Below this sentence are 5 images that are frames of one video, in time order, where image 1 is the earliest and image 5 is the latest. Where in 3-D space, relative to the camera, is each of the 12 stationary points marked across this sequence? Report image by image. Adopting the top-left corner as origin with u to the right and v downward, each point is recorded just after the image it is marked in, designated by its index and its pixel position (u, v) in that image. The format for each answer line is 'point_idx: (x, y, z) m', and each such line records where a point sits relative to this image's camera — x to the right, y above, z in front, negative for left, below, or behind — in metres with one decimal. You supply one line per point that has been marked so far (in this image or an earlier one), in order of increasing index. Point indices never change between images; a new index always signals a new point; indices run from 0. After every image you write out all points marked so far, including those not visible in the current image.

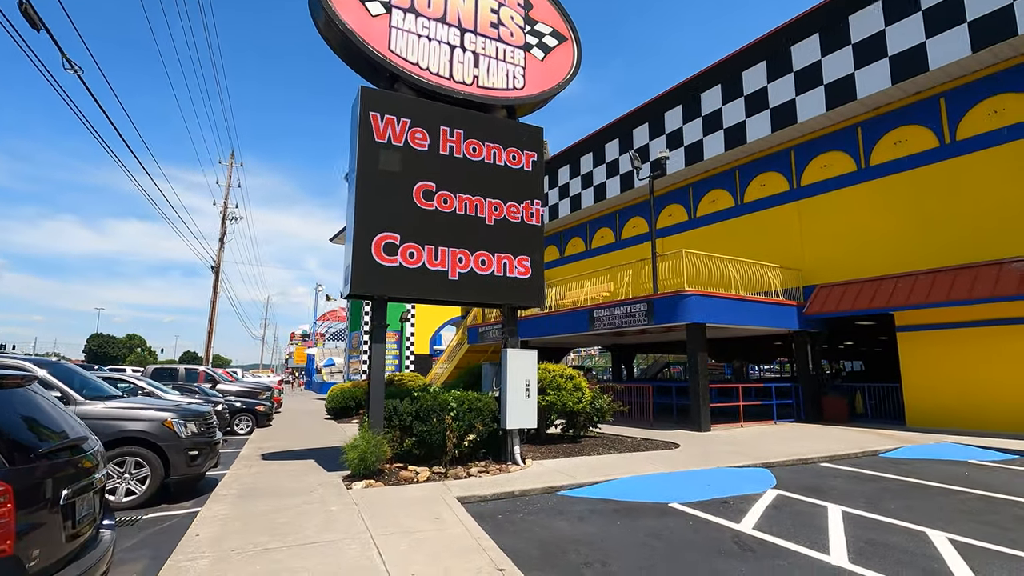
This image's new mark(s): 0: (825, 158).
0: (+10.0, +4.1, +17.1) m
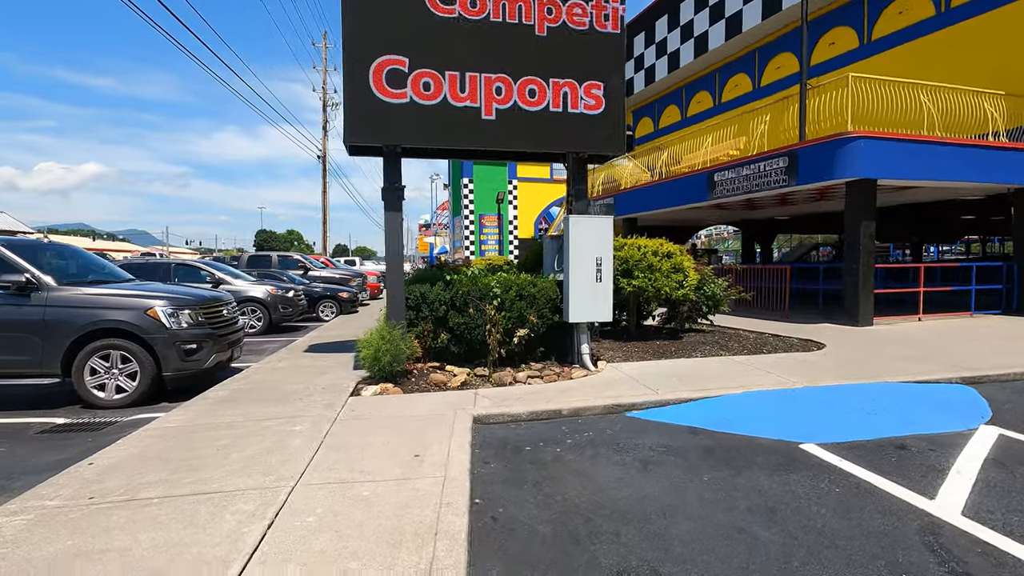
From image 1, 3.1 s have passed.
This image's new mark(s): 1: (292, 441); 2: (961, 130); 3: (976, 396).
0: (+12.0, +7.6, +10.7) m
1: (-1.8, -1.3, +4.5) m
2: (+9.5, +3.4, +11.4) m
3: (+5.0, -1.2, +5.8) m
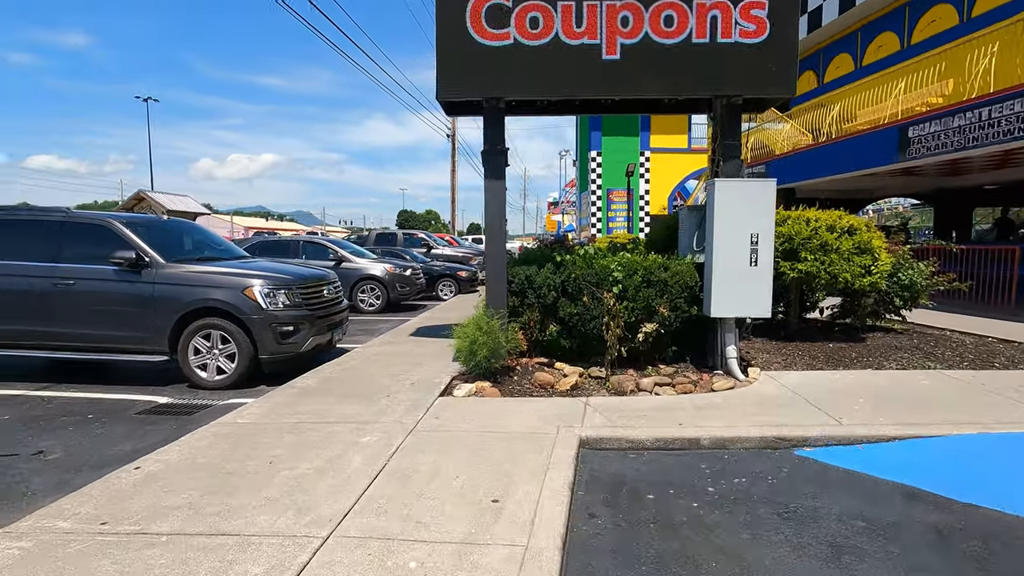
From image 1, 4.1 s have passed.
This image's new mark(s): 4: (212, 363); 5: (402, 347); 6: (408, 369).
0: (+14.0, +7.6, +6.1) m
1: (-1.0, -1.1, +3.6) m
2: (+11.6, +3.5, +7.5) m
3: (+5.9, -1.2, +3.4) m
4: (-3.5, -0.9, +6.3) m
5: (-1.6, -0.8, +7.6) m
6: (-1.2, -0.9, +6.2) m
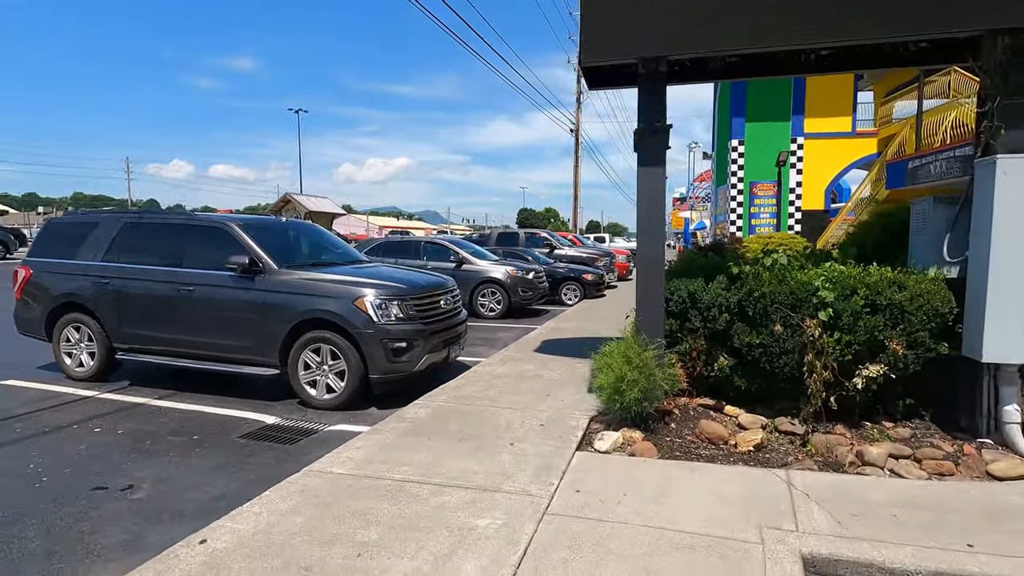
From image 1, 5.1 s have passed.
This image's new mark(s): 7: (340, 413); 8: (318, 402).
0: (+15.2, +7.2, +1.7) m
1: (-0.2, -1.3, +2.6) m
2: (+13.1, +3.1, +3.6) m
3: (+6.5, -1.4, +0.8) m
4: (-2.0, -1.0, +5.7) m
5: (+0.2, -1.0, +6.5) m
6: (+0.2, -1.1, +5.1) m
7: (-1.8, -1.3, +5.6) m
8: (-2.0, -1.2, +5.7) m
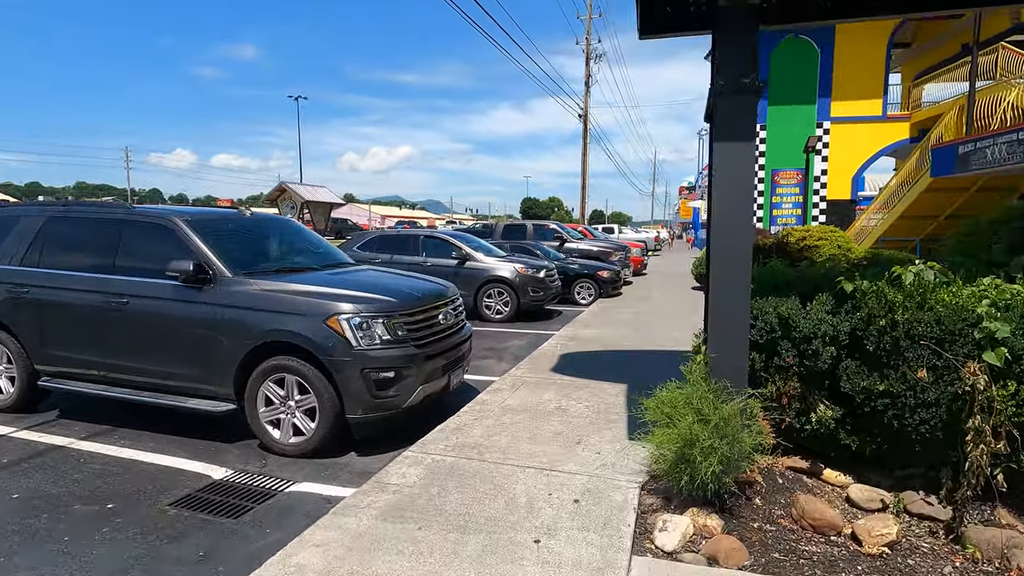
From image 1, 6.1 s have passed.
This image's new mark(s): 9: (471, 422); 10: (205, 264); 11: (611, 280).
0: (+15.3, +7.0, +0.2) m
1: (-0.1, -1.5, +1.4) m
2: (+13.3, +2.9, +2.2) m
3: (+6.7, -1.7, -0.5) m
4: (-1.9, -1.1, +4.4) m
5: (+0.3, -1.1, +5.3) m
6: (+0.4, -1.2, +3.9) m
7: (-1.7, -1.4, +4.4) m
8: (-1.9, -1.3, +4.5) m
9: (-0.3, -1.1, +4.6) m
10: (-2.7, +0.2, +4.7) m
11: (+2.4, +0.2, +12.9) m
